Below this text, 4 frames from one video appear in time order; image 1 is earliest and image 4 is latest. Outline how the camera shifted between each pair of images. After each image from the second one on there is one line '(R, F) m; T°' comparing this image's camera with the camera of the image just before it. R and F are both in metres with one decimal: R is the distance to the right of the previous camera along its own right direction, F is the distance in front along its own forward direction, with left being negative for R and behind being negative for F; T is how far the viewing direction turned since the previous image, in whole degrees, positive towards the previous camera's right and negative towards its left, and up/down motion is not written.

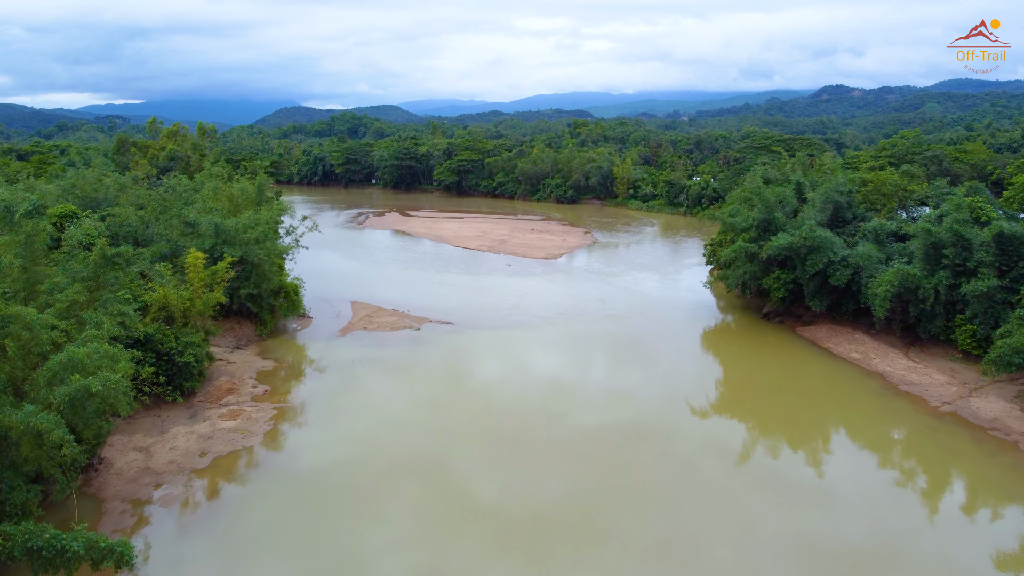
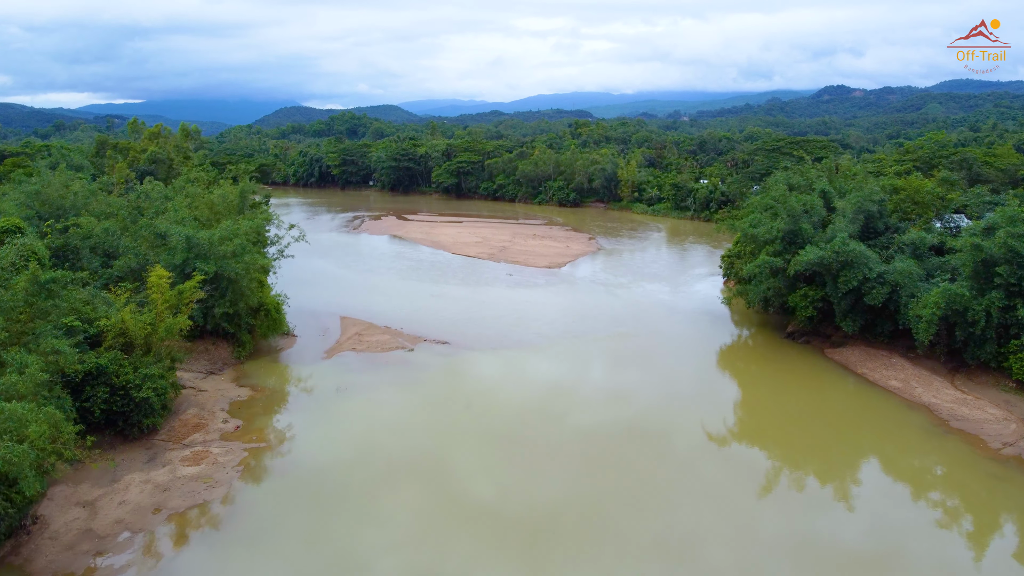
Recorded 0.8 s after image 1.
(-0.1, +2.0) m; 0°
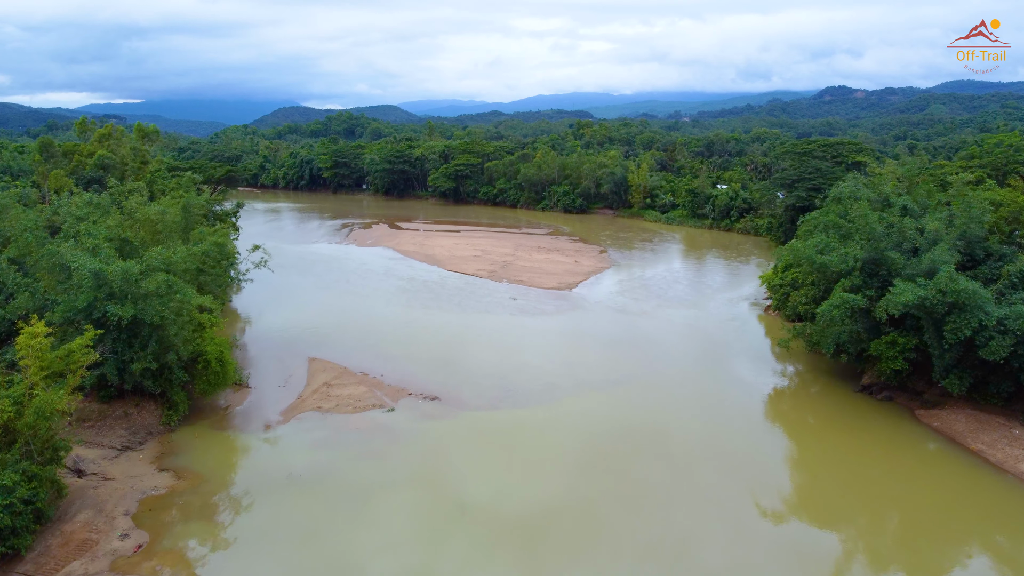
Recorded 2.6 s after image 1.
(-0.2, +4.6) m; 0°
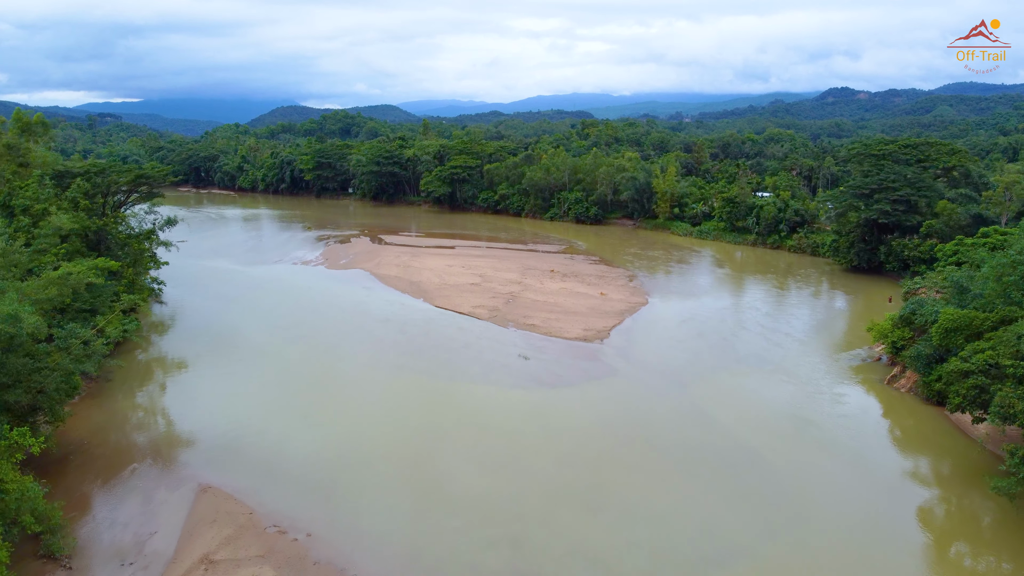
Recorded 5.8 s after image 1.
(-0.3, +8.3) m; 0°
